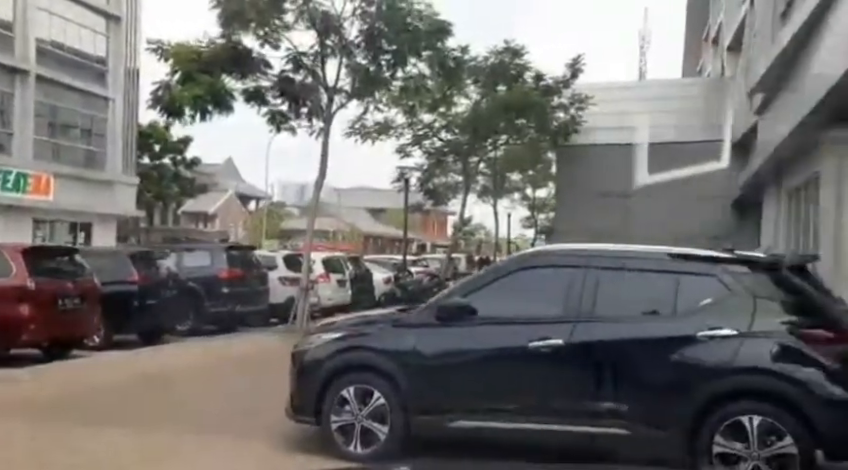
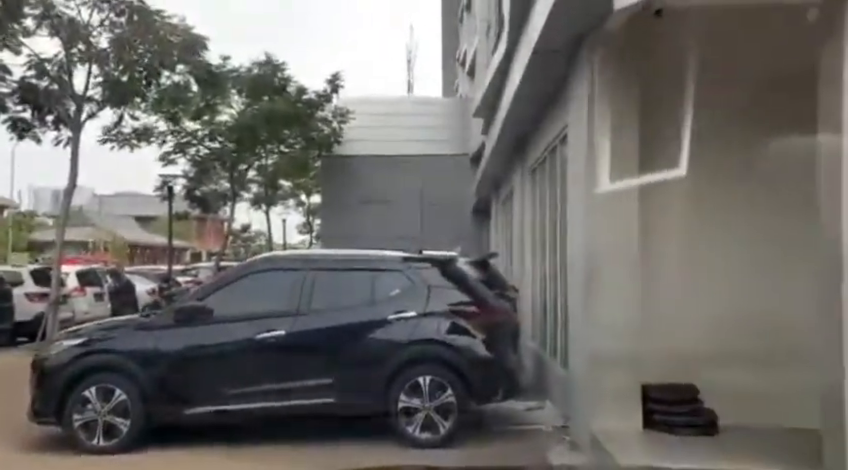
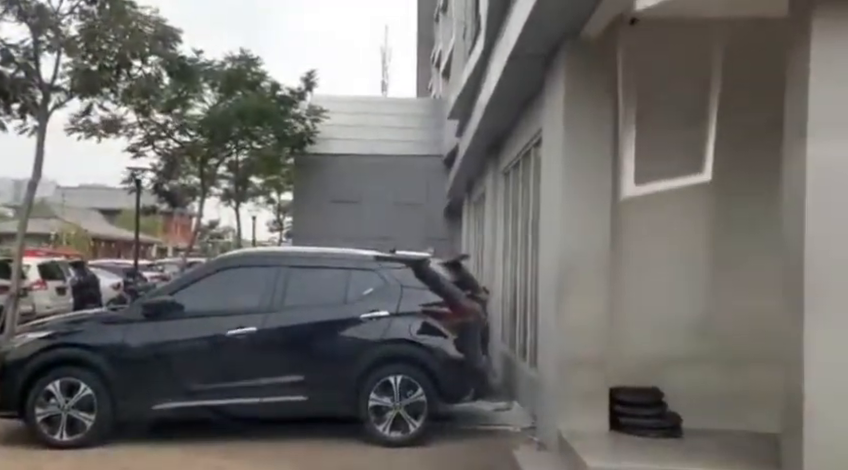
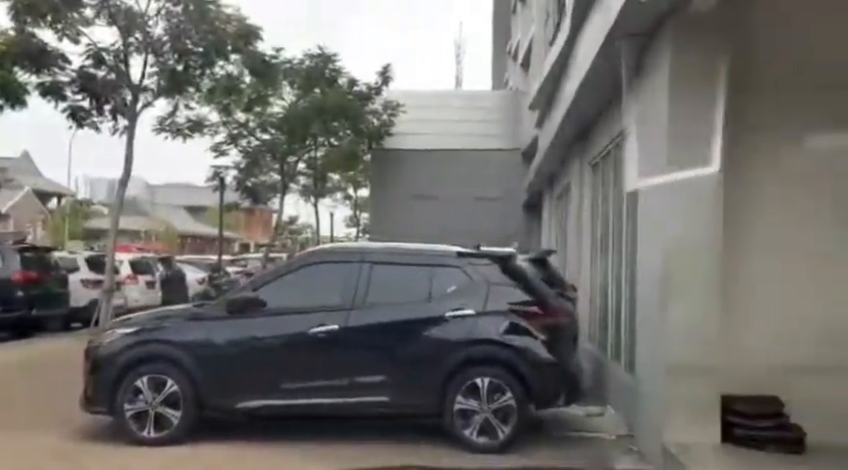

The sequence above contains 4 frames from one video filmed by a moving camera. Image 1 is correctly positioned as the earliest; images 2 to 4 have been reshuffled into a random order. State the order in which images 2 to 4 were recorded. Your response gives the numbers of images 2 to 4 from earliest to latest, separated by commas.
4, 2, 3
